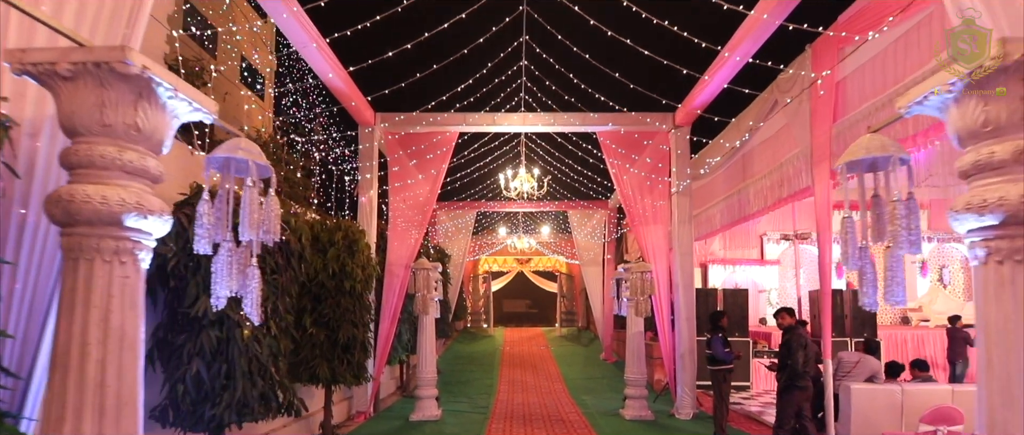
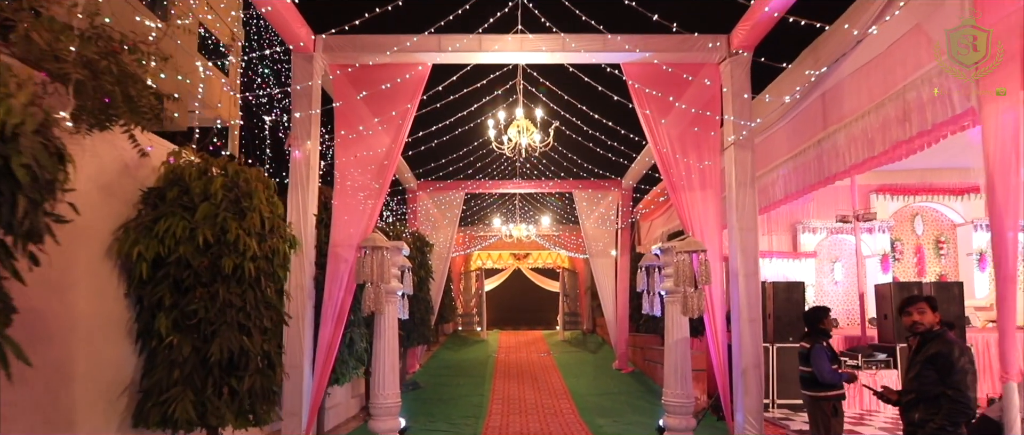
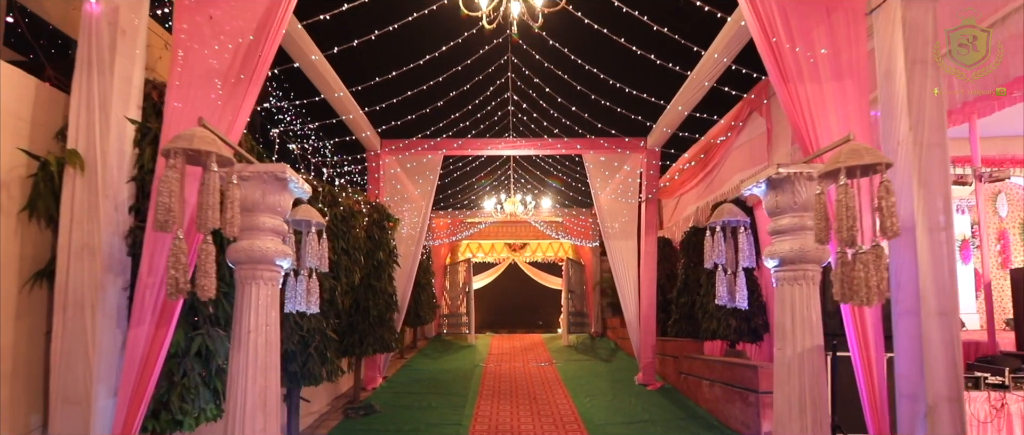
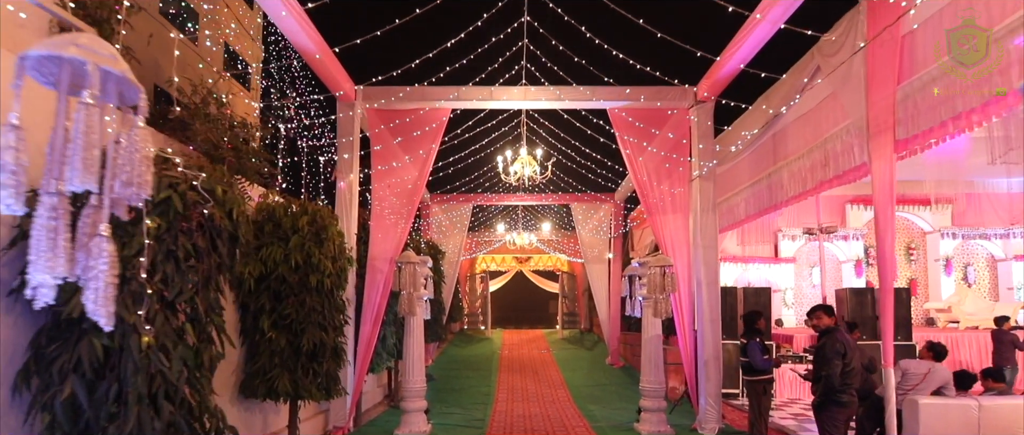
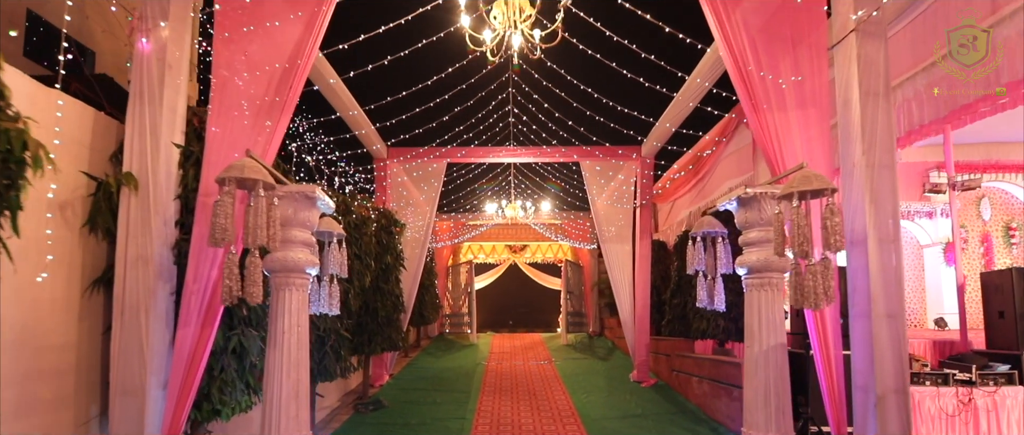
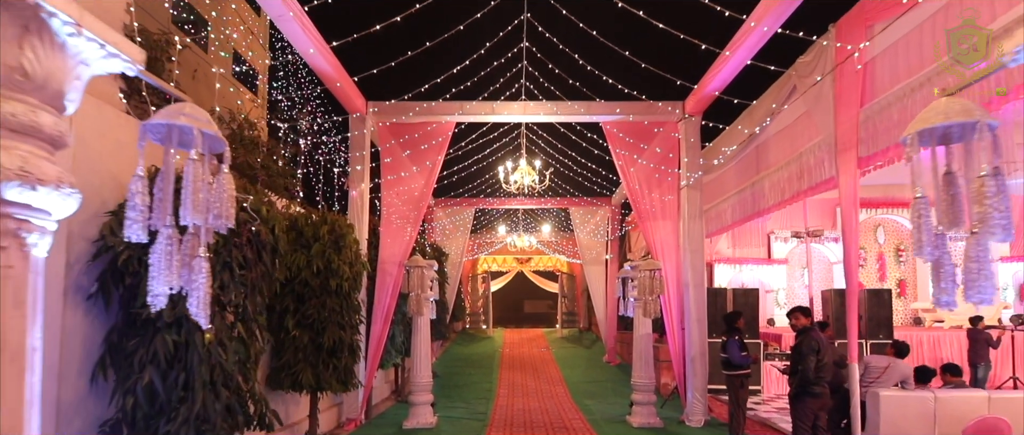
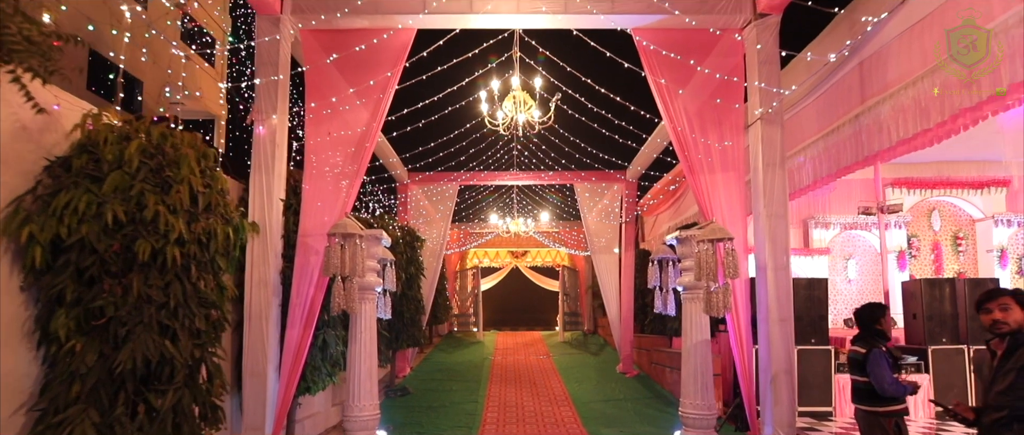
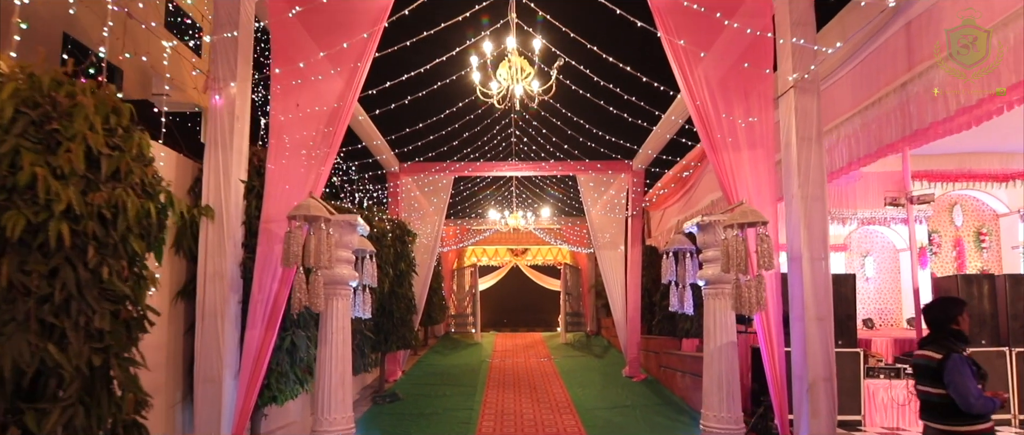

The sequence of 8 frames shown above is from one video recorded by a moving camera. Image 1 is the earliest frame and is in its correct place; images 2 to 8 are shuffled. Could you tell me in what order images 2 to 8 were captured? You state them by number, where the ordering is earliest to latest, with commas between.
6, 4, 2, 7, 8, 5, 3
